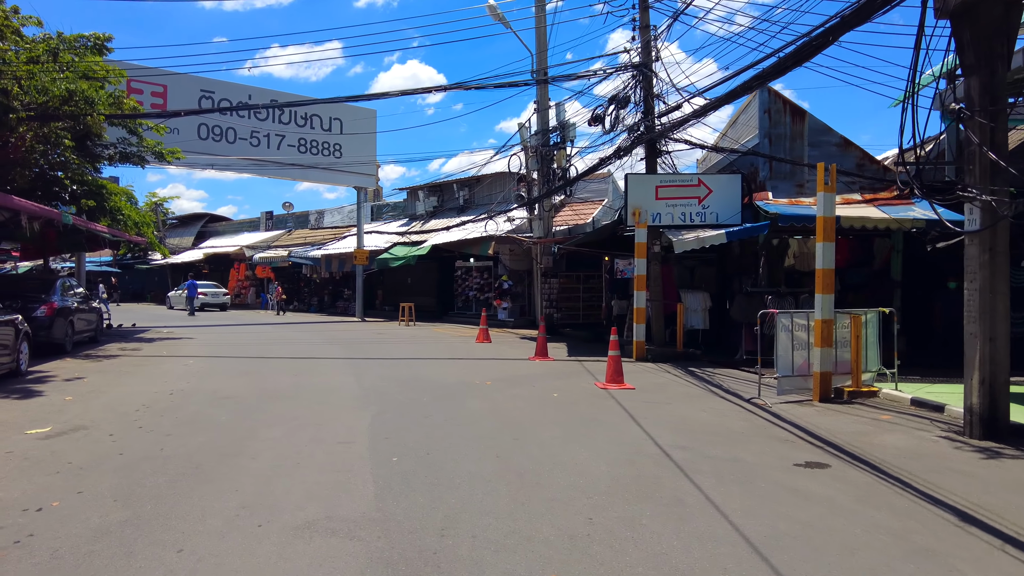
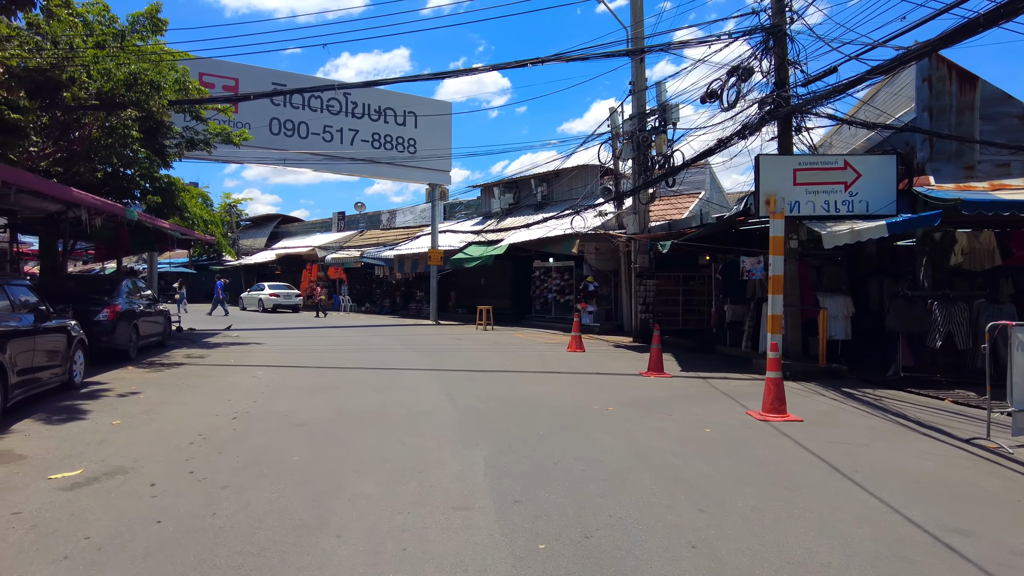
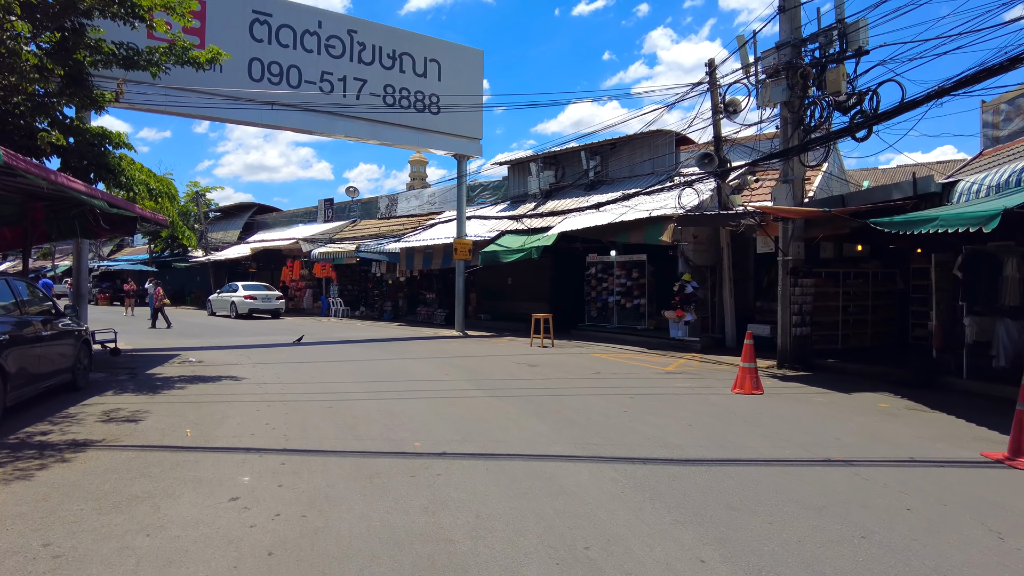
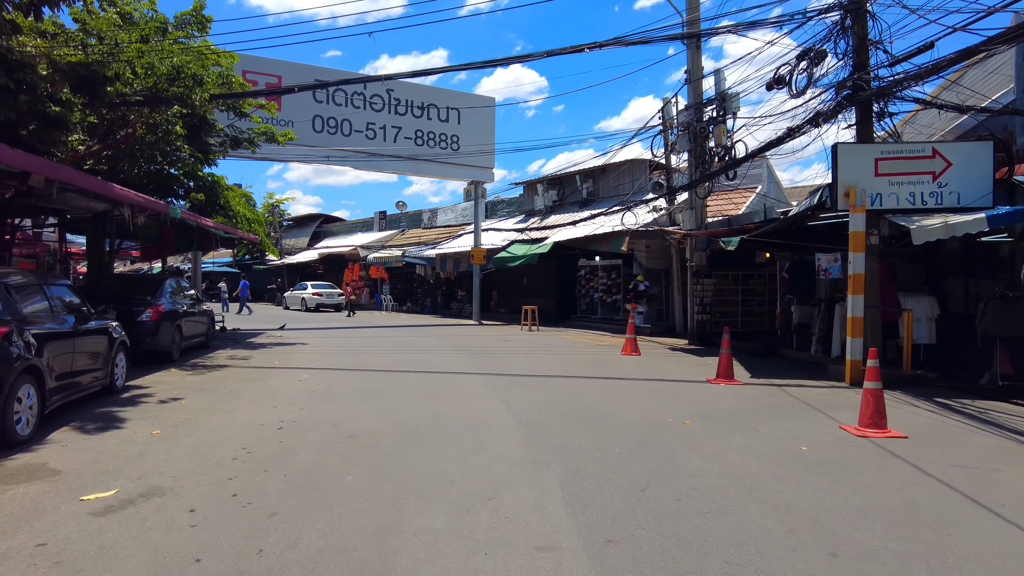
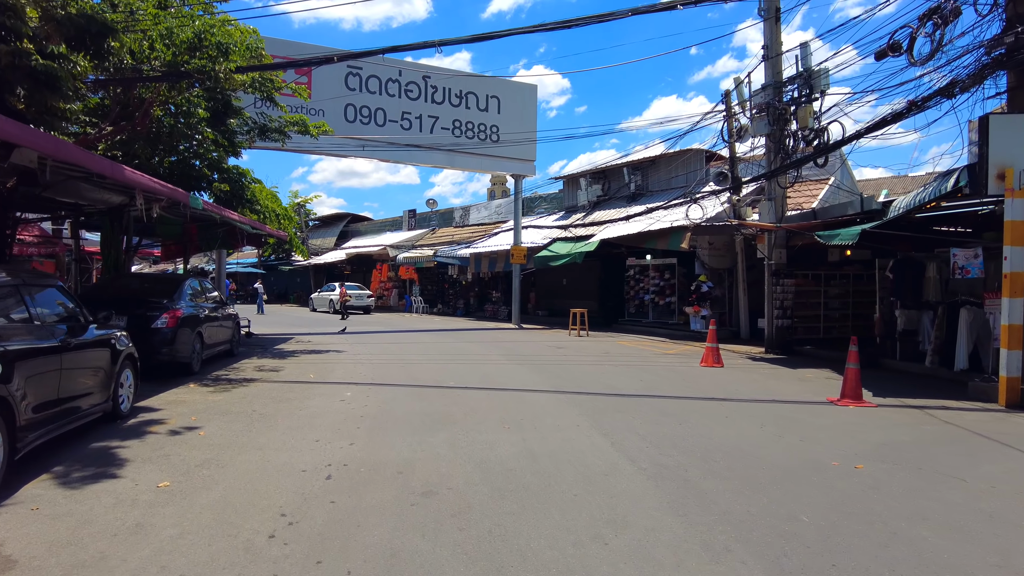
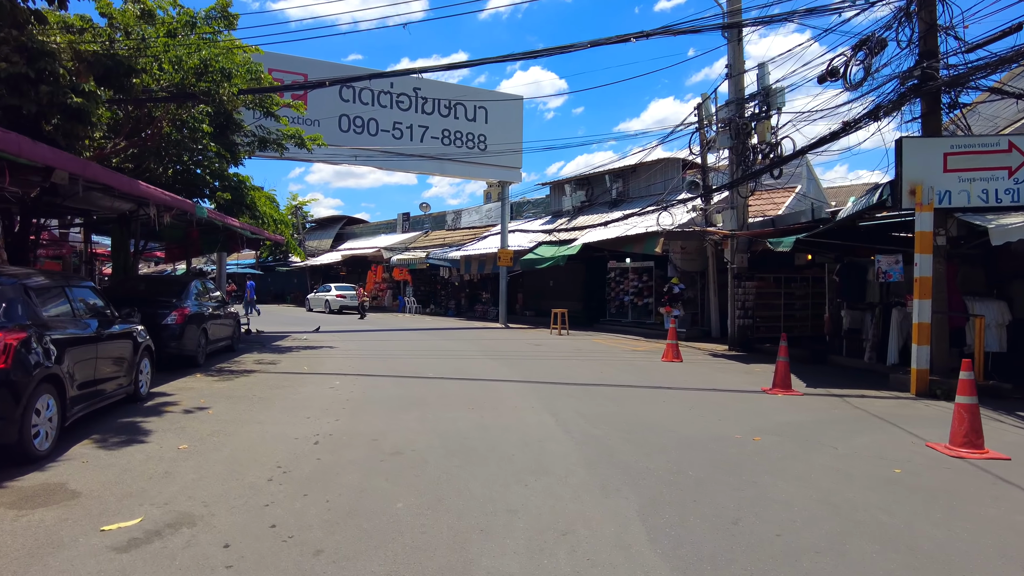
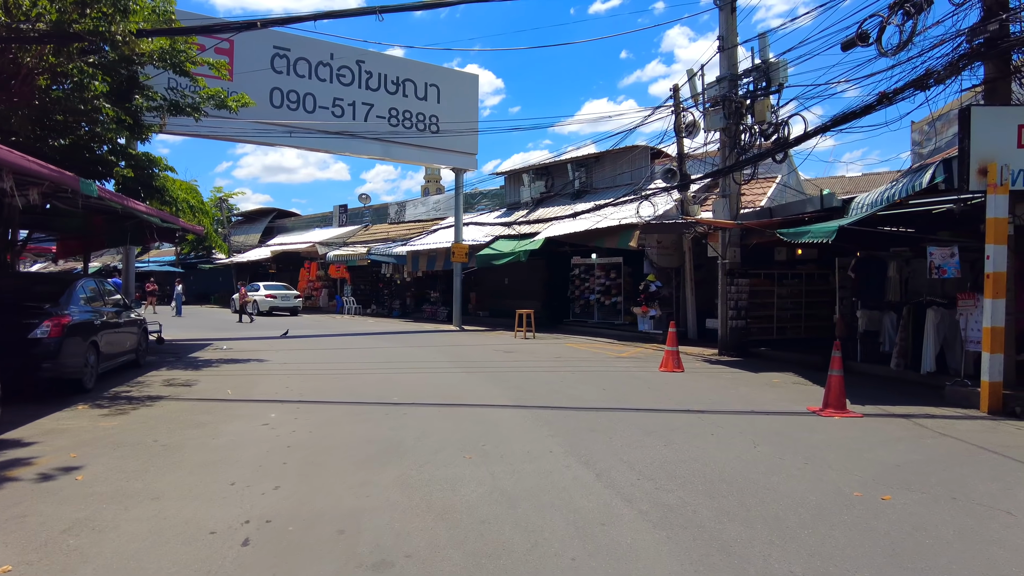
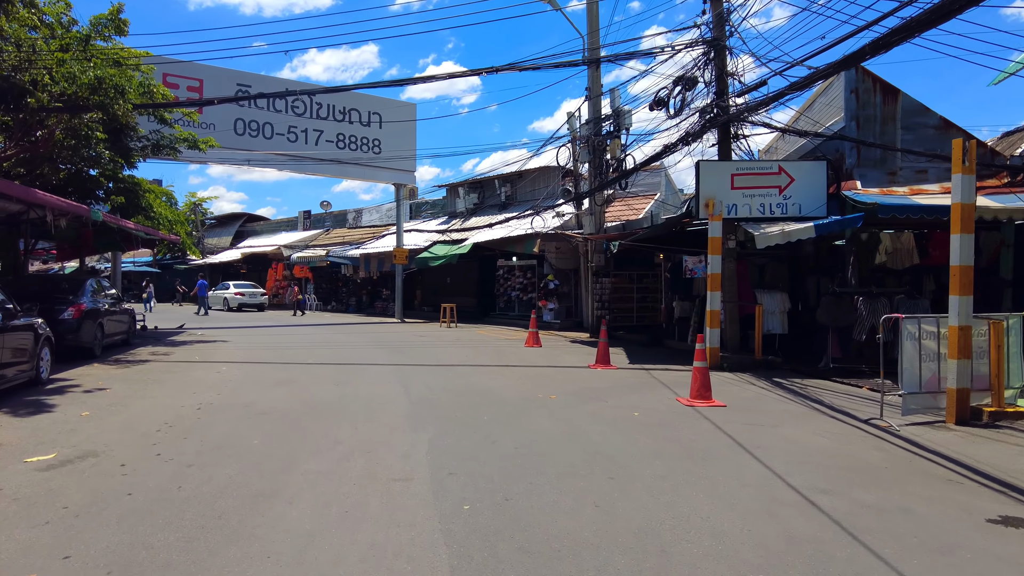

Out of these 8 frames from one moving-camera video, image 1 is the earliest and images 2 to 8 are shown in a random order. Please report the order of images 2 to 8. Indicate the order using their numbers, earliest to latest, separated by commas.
8, 2, 4, 6, 5, 7, 3
